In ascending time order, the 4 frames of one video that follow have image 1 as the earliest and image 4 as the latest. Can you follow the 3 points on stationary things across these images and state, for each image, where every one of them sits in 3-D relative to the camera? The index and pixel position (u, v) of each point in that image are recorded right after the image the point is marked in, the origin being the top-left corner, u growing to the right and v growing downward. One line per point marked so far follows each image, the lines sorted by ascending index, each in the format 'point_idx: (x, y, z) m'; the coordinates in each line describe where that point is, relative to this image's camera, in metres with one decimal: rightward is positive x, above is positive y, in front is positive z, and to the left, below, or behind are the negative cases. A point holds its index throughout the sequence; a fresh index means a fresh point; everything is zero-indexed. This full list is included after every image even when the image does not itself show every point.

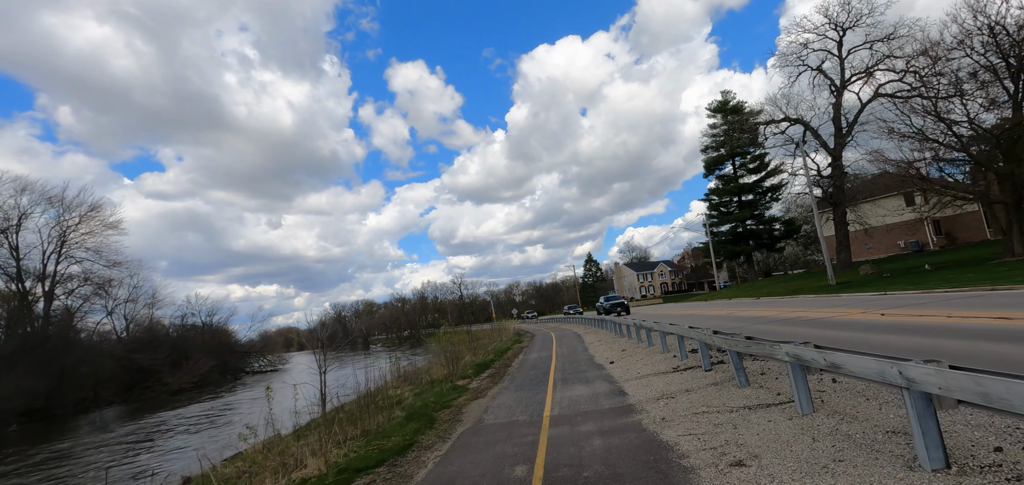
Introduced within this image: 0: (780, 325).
0: (+8.2, -2.5, +14.8) m
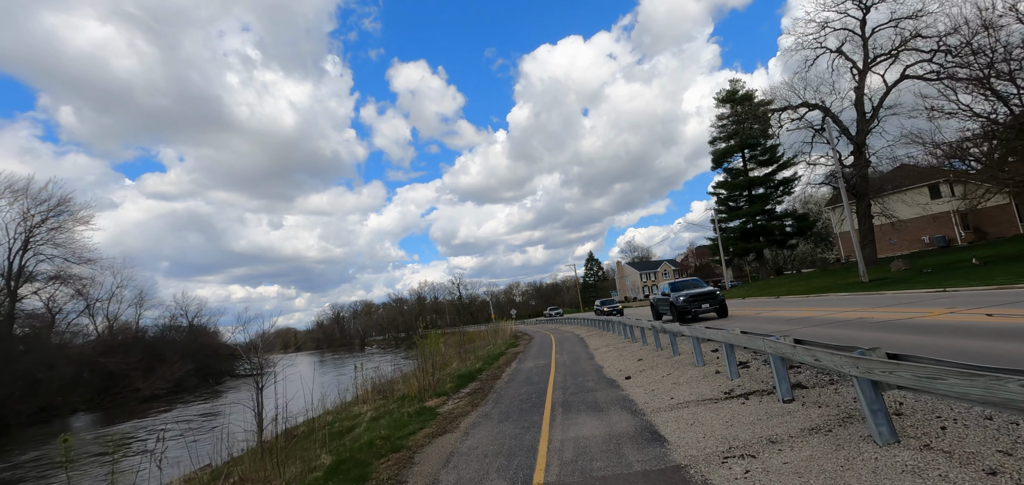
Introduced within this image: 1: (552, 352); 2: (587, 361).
0: (+8.0, -2.1, +12.3) m
1: (+1.5, -4.3, +18.8) m
2: (+2.2, -3.6, +14.4) m
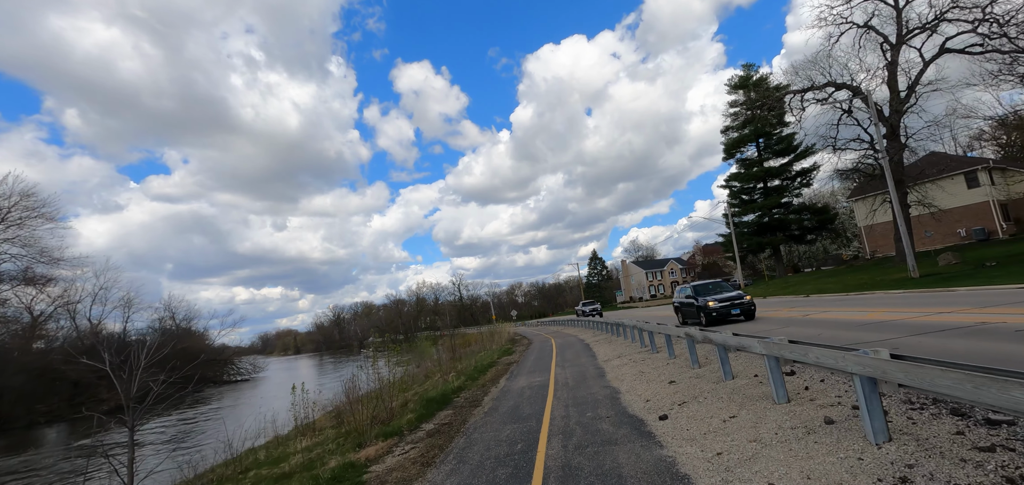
0: (+7.7, -1.8, +9.5) m
1: (+1.3, -3.9, +16.1) m
2: (+2.0, -3.2, +11.6) m
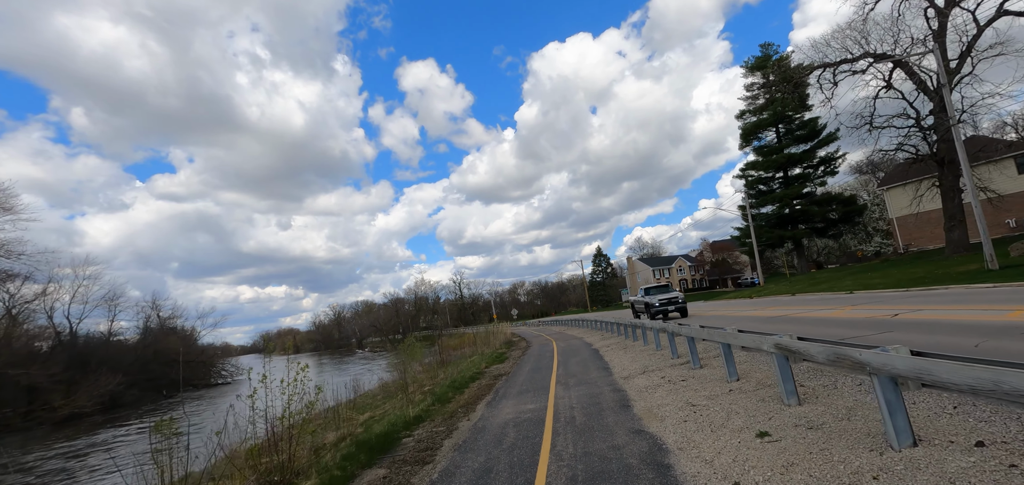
0: (+7.4, -1.3, +6.3) m
1: (+1.1, -3.4, +12.9) m
2: (+1.7, -2.7, +8.5) m
